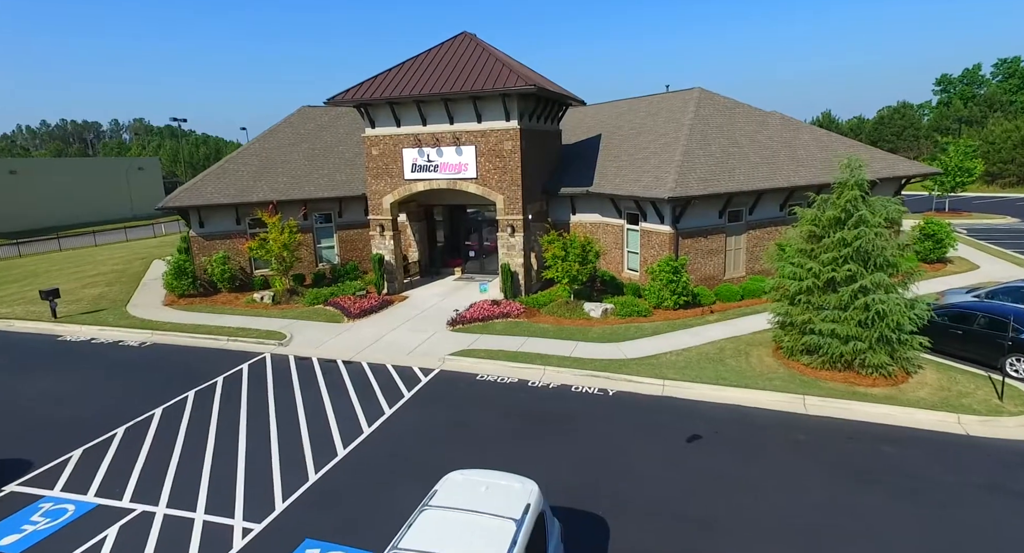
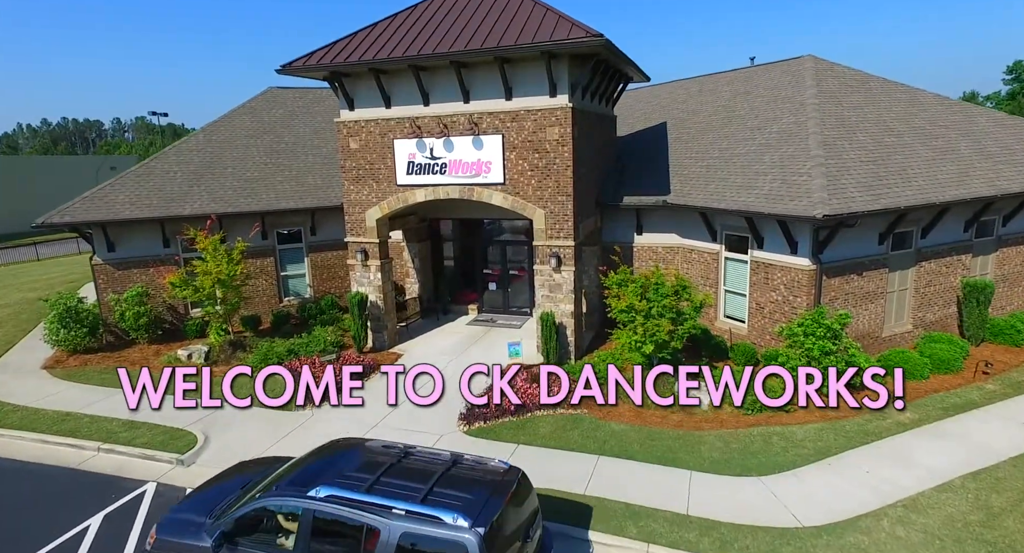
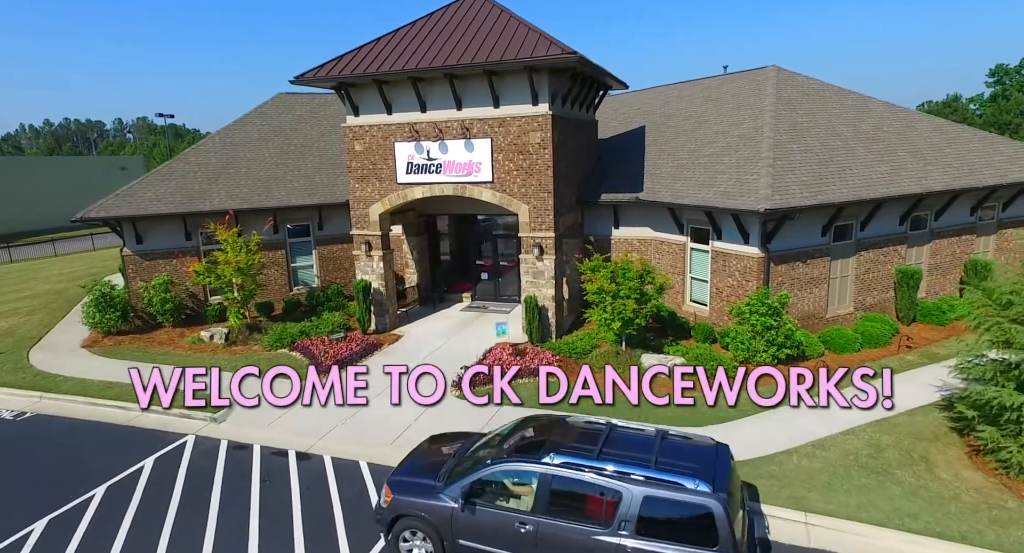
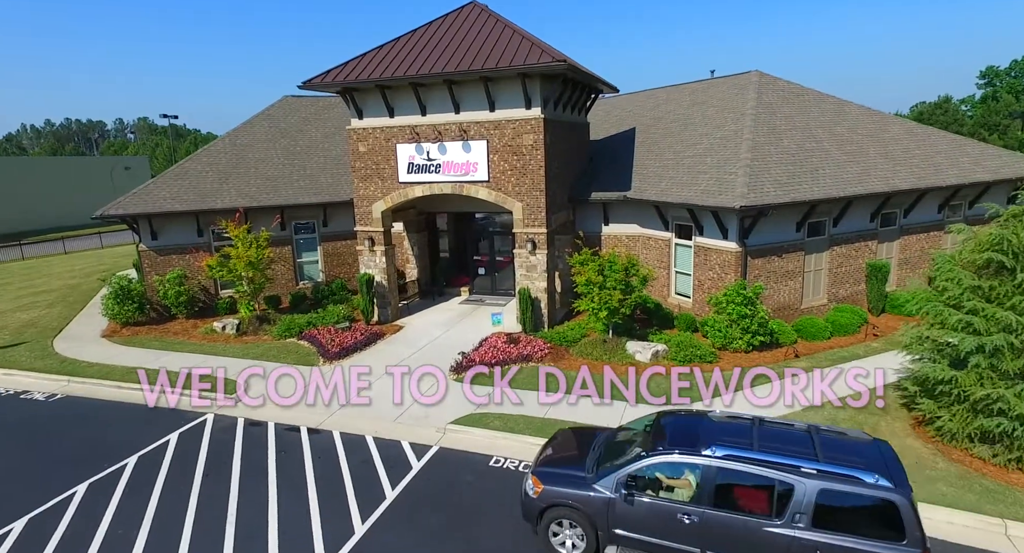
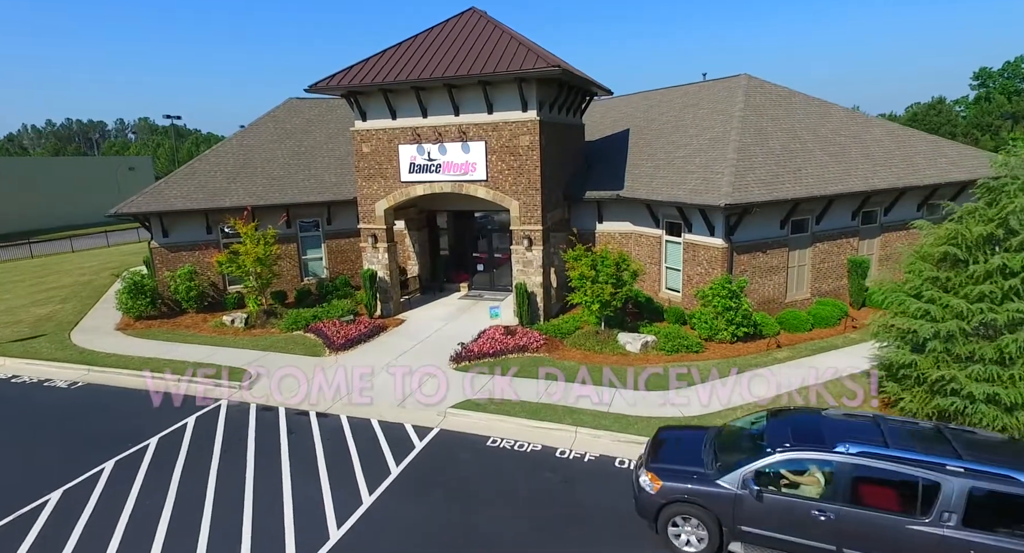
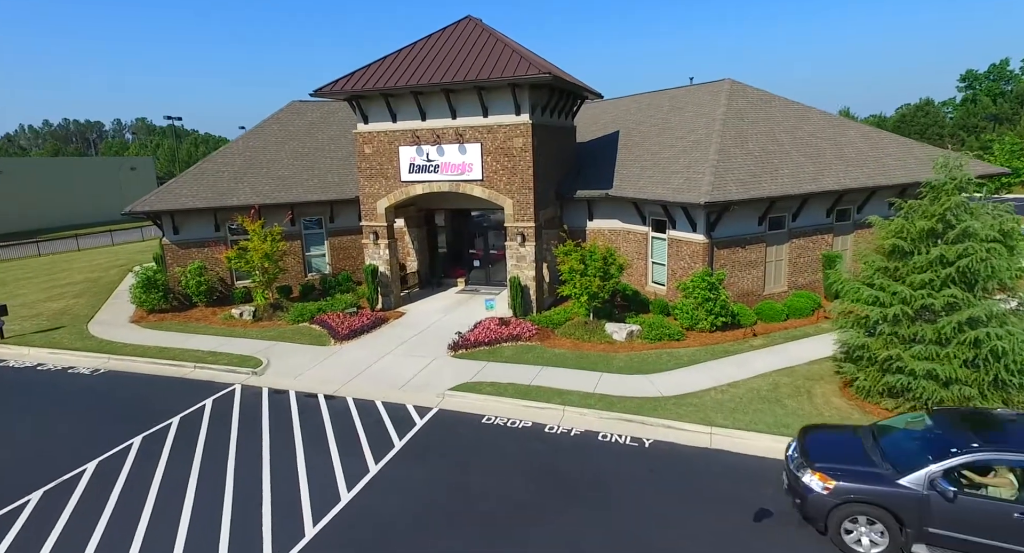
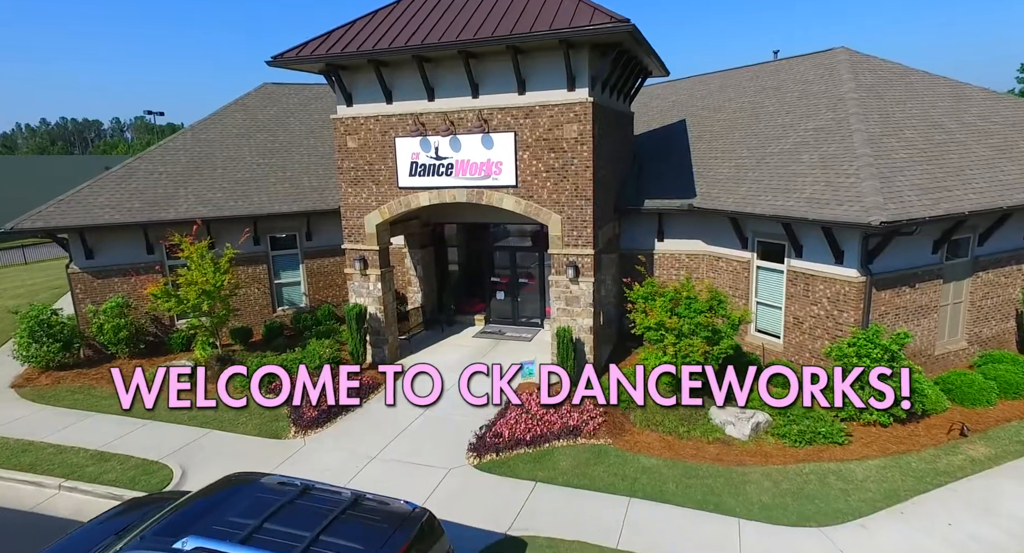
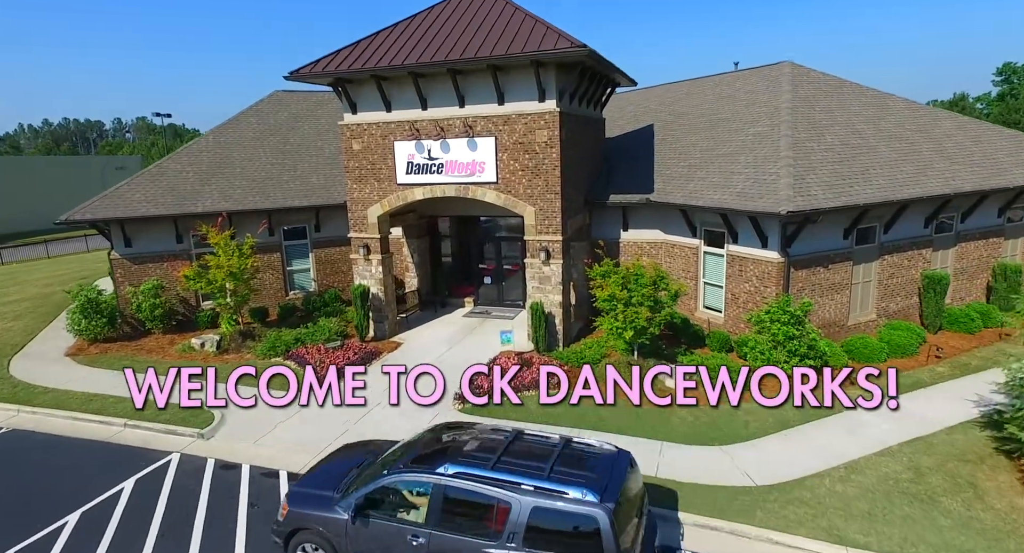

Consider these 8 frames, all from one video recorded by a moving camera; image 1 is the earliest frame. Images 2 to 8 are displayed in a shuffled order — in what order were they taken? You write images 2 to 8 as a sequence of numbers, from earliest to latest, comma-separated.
6, 5, 4, 3, 8, 2, 7
